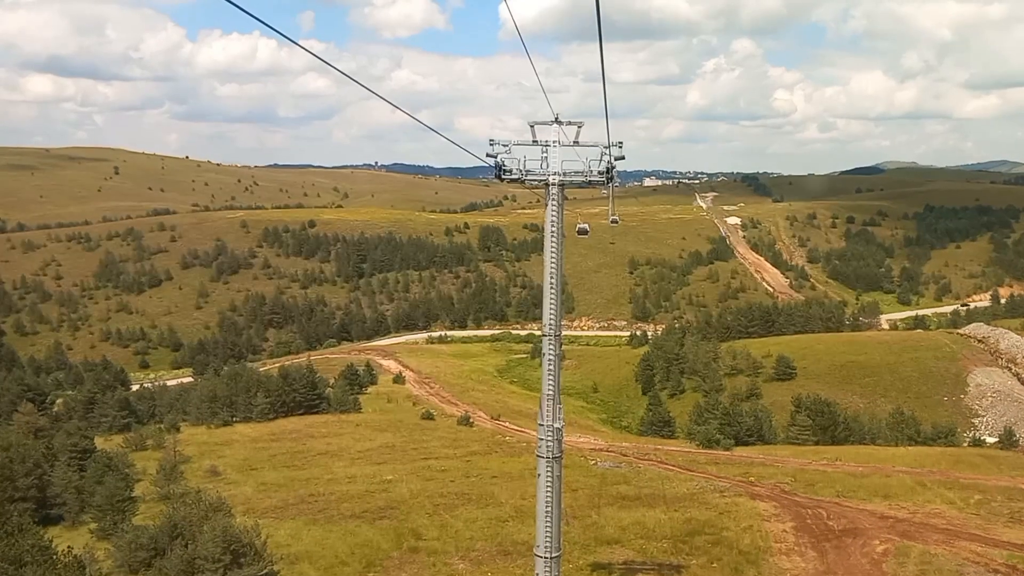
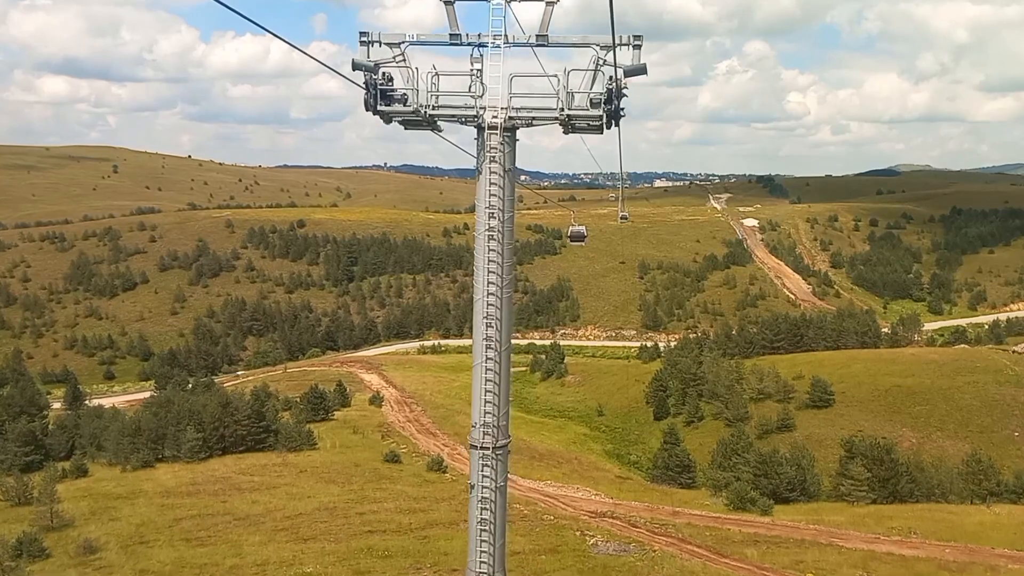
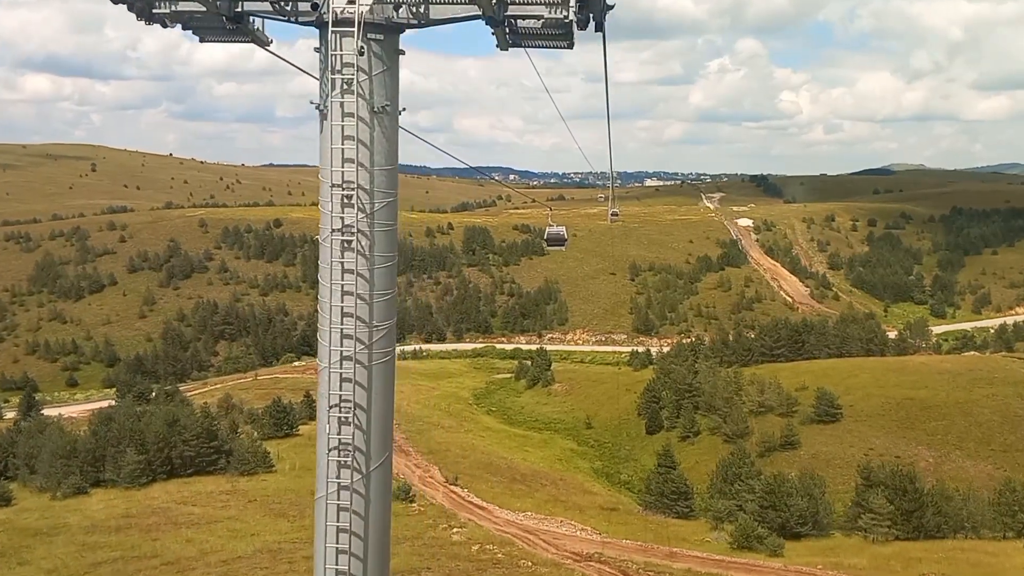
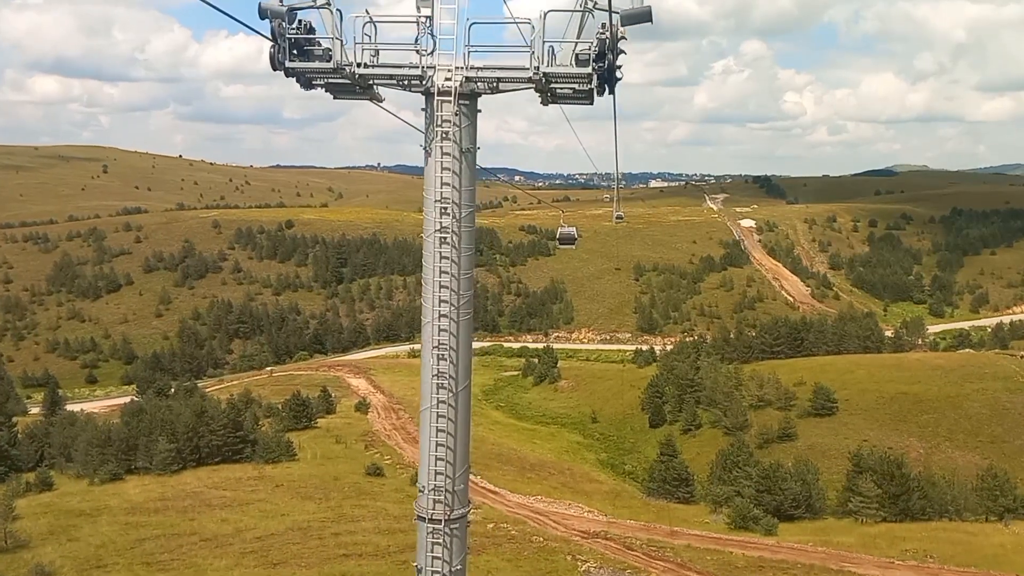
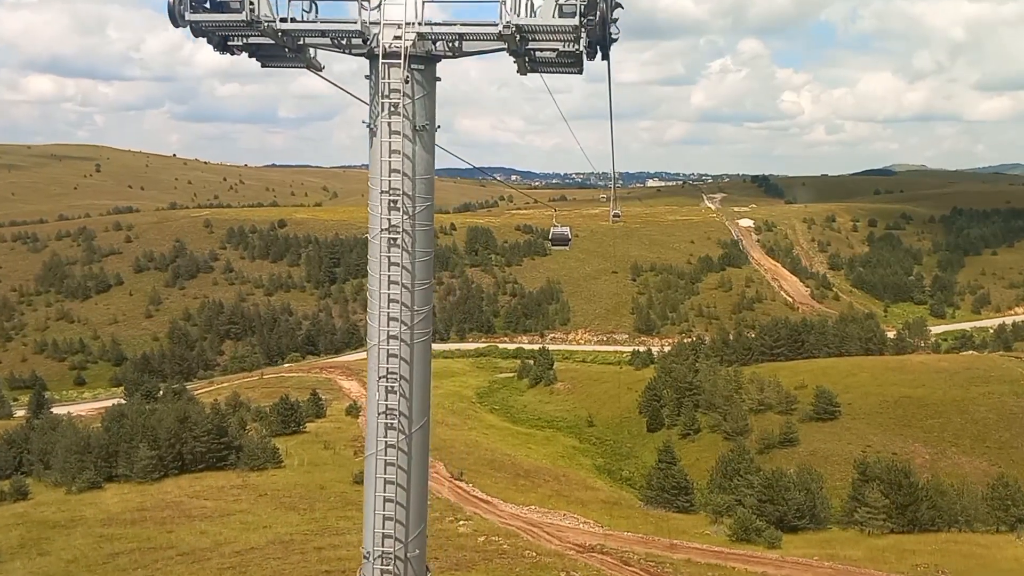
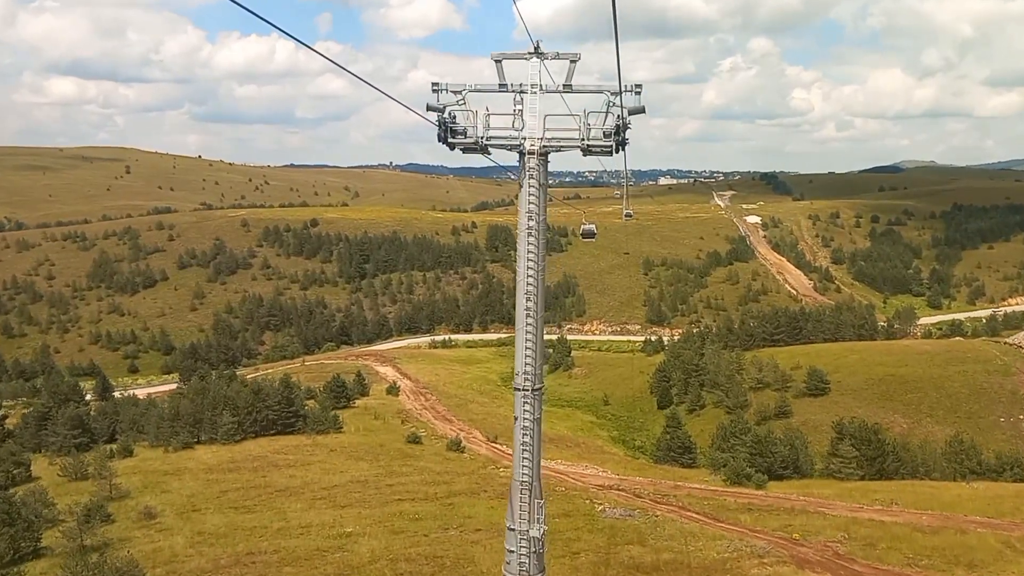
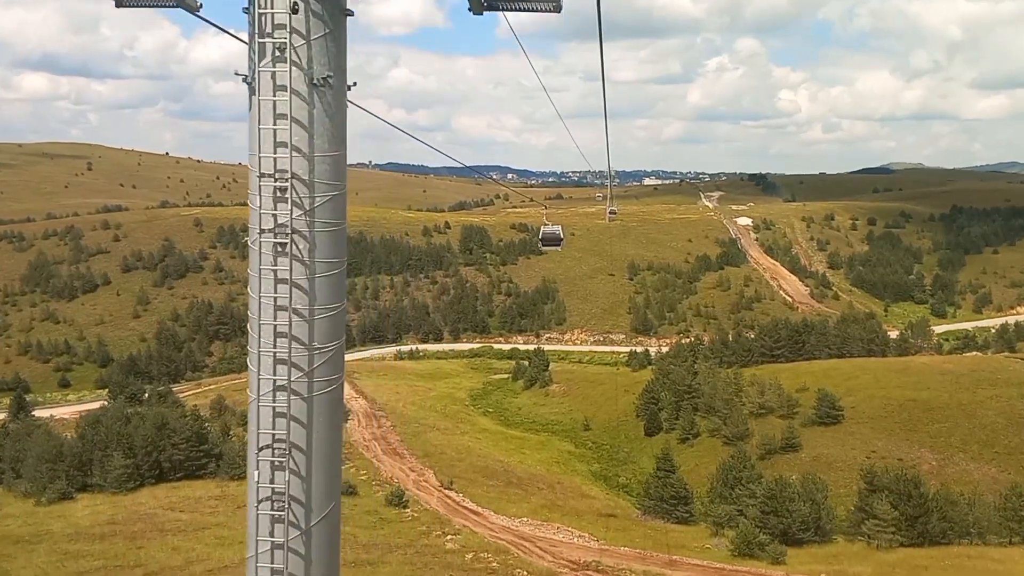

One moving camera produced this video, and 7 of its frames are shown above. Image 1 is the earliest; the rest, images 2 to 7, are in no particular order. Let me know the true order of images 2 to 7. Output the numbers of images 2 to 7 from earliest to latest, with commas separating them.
6, 2, 4, 5, 3, 7
